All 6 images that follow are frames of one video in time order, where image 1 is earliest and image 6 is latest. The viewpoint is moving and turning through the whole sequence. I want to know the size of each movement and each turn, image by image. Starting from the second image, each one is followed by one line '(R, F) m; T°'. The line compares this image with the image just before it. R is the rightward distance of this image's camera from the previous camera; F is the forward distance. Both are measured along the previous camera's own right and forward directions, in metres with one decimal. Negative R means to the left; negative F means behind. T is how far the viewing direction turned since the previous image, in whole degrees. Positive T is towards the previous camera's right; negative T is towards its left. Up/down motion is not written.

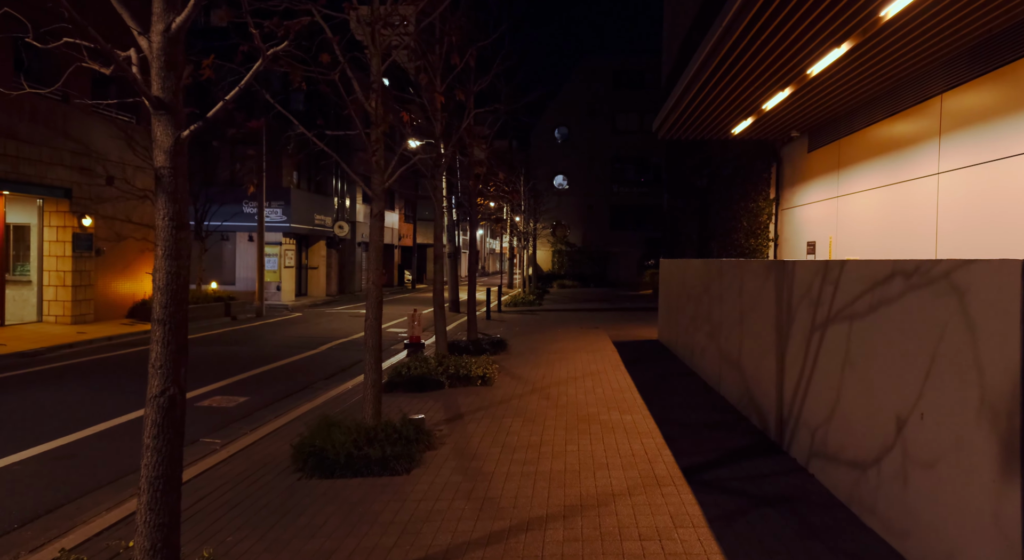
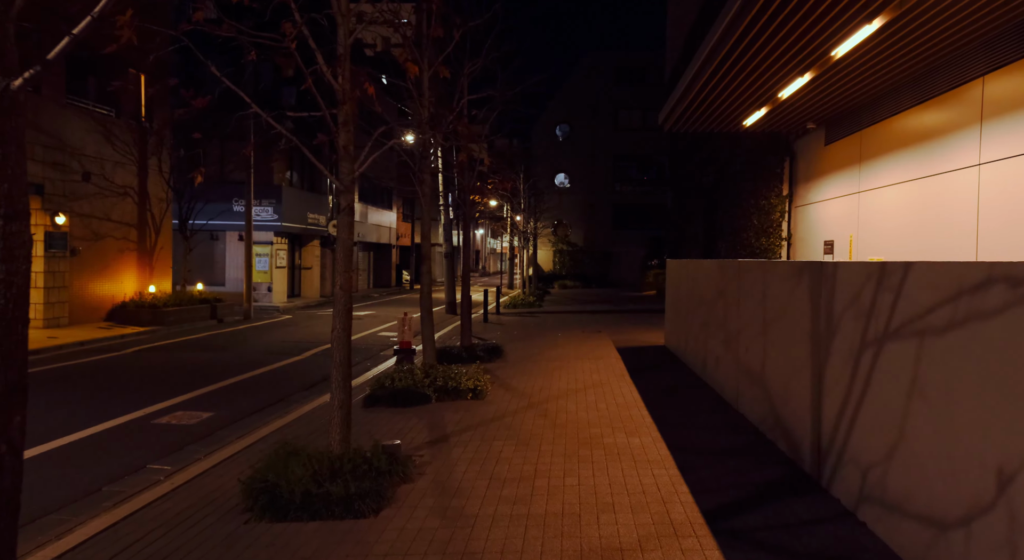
(+0.1, +0.9) m; 0°
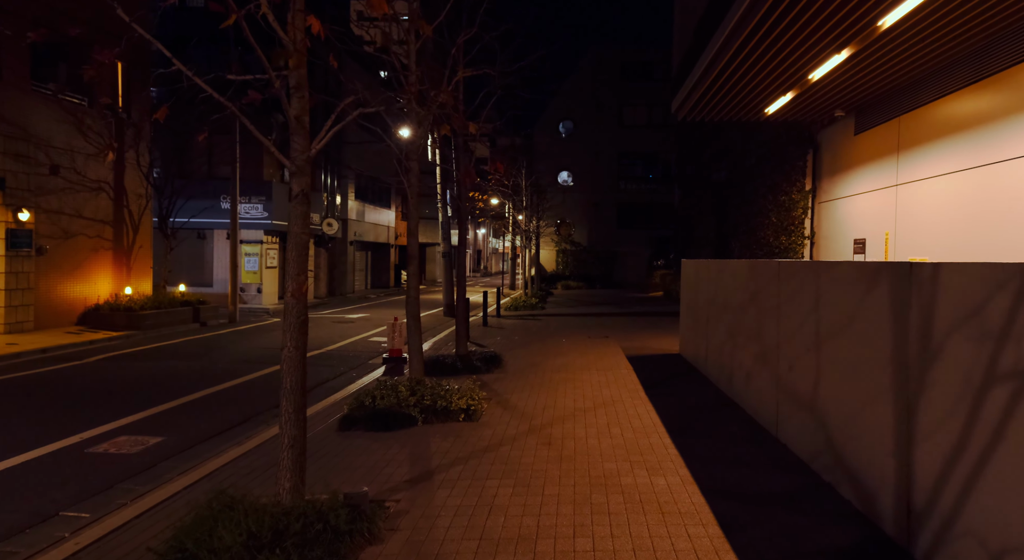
(0.0, +1.2) m; 0°
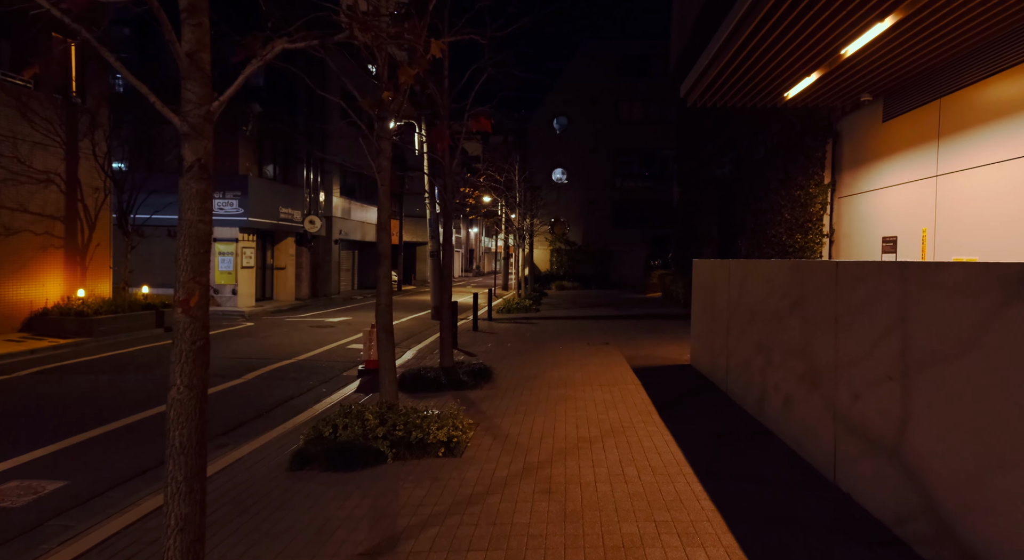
(0.0, +1.4) m; +1°
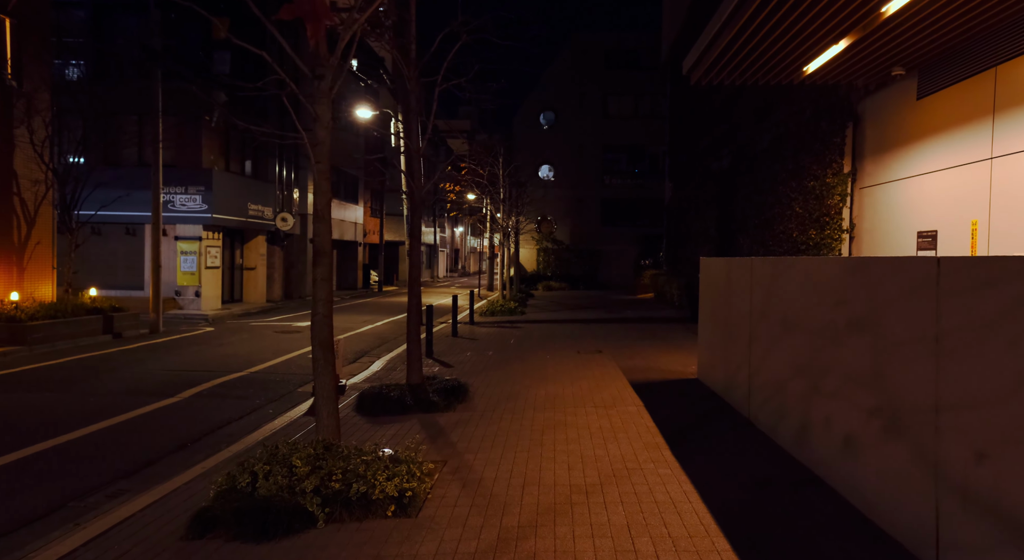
(+0.1, +1.5) m; +1°
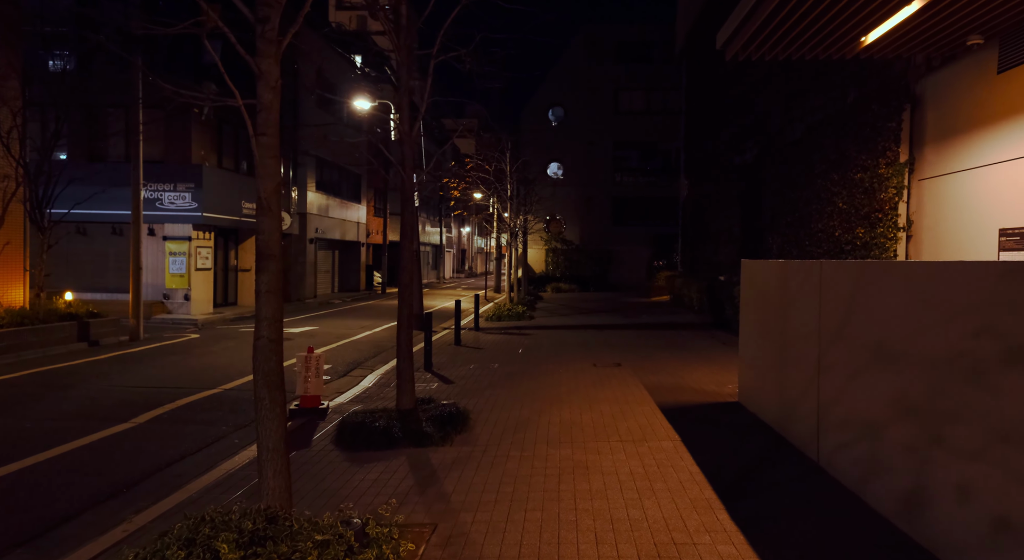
(0.0, +1.4) m; -1°
